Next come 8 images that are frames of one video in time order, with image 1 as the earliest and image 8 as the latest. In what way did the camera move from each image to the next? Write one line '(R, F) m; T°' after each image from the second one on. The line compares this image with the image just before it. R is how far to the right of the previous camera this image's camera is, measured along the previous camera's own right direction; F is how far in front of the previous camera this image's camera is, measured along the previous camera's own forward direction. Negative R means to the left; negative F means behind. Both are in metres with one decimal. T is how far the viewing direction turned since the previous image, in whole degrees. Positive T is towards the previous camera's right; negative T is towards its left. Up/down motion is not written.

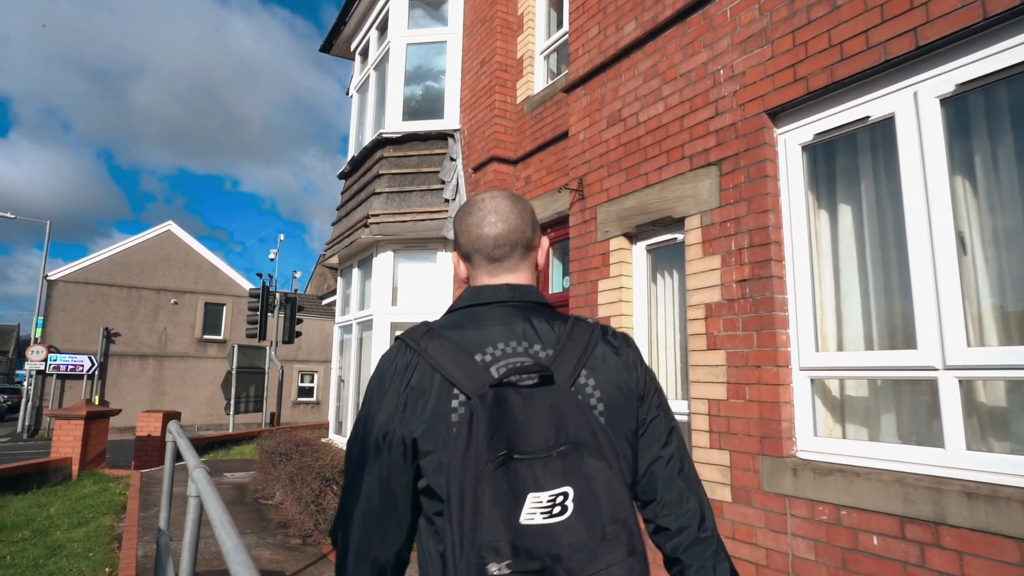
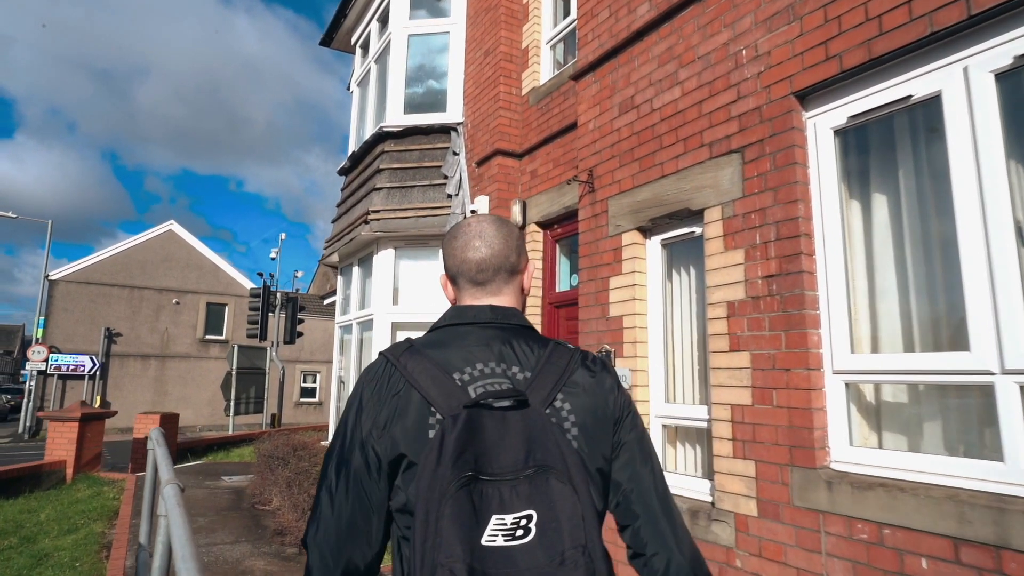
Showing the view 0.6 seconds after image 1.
(0.0, +0.3) m; 0°
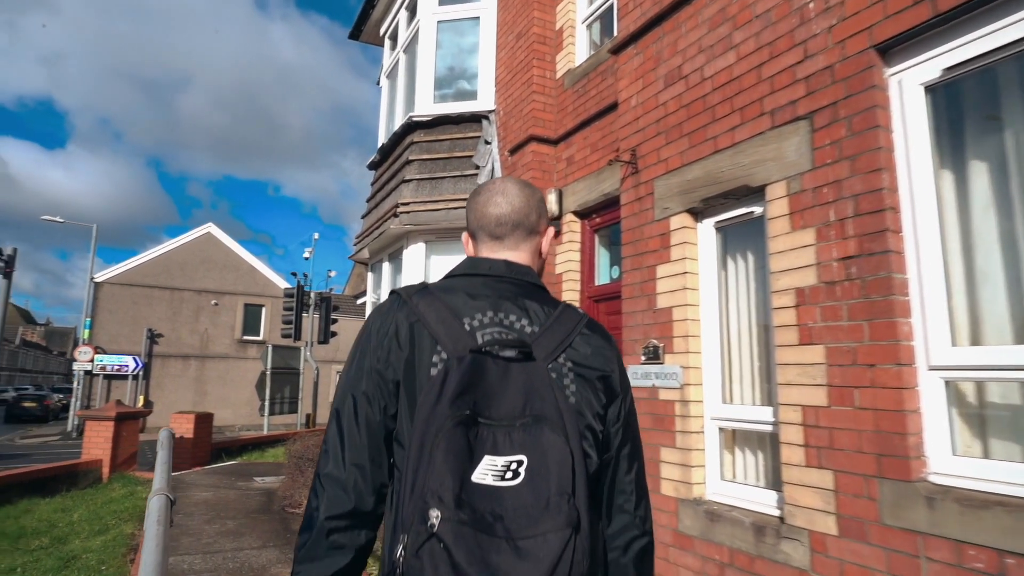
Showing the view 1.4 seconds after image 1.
(0.0, +0.4) m; -3°
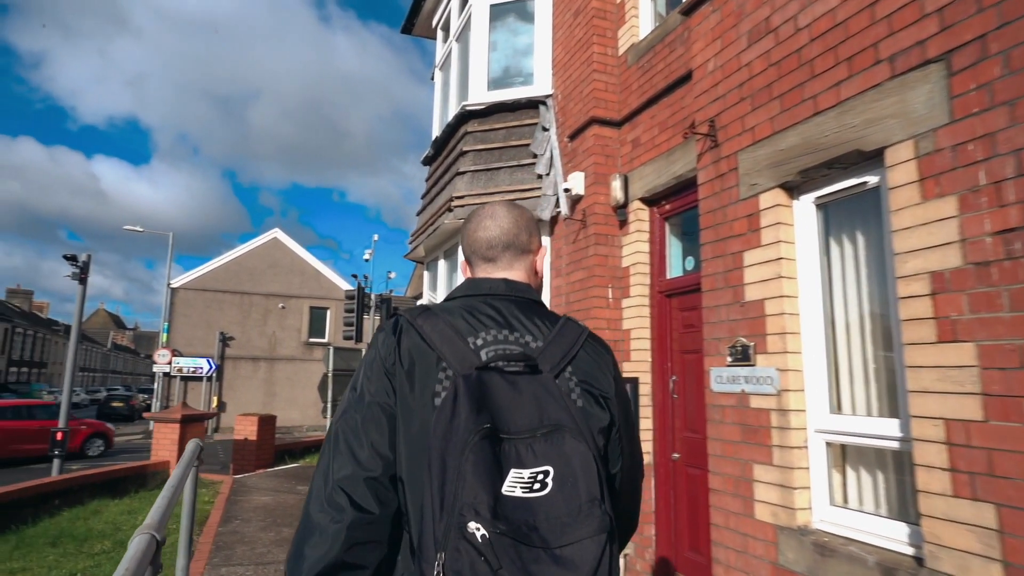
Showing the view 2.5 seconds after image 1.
(0.0, +0.5) m; -6°
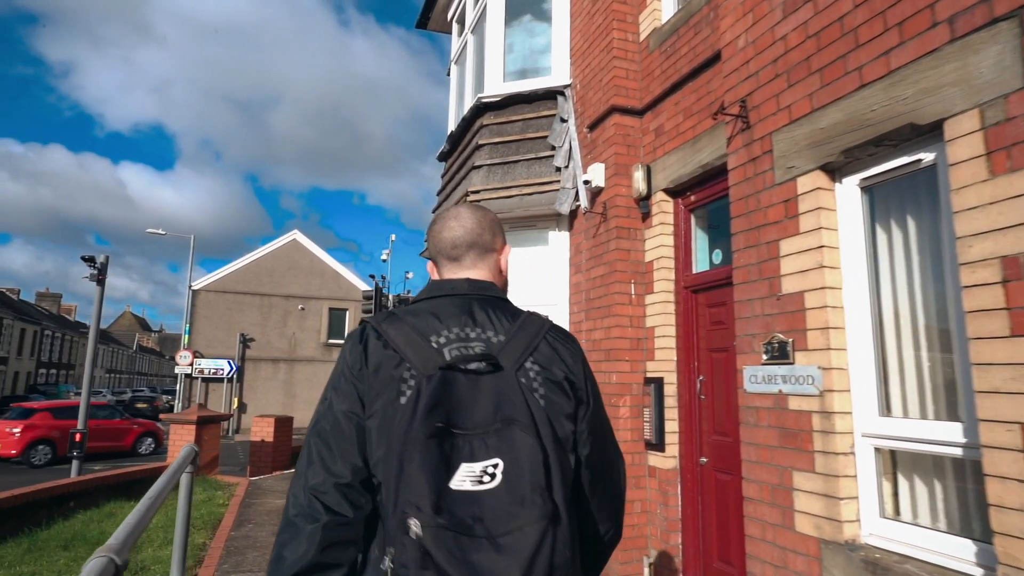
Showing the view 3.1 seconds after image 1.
(0.0, +0.2) m; -2°
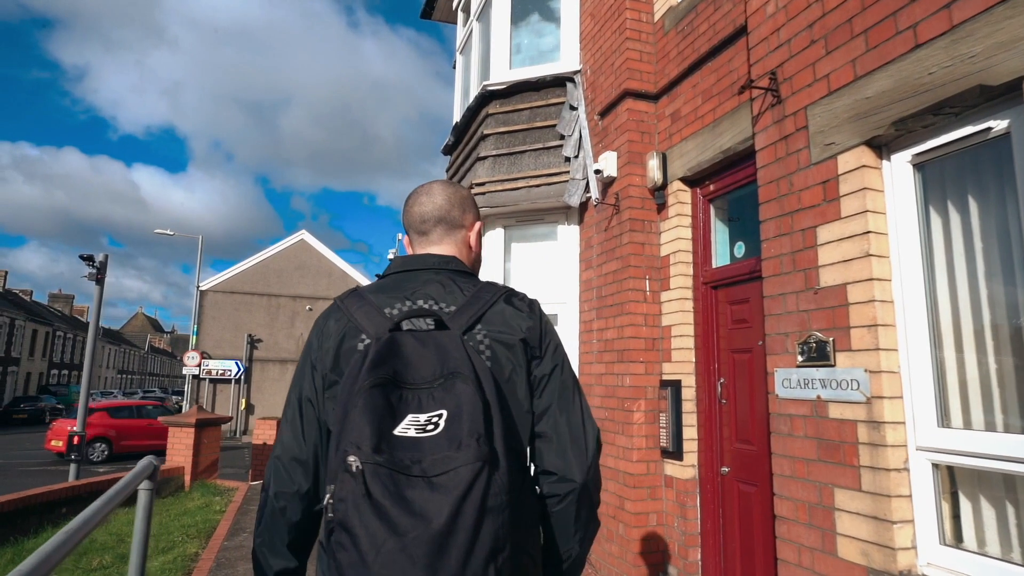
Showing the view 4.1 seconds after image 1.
(0.0, +0.4) m; -1°
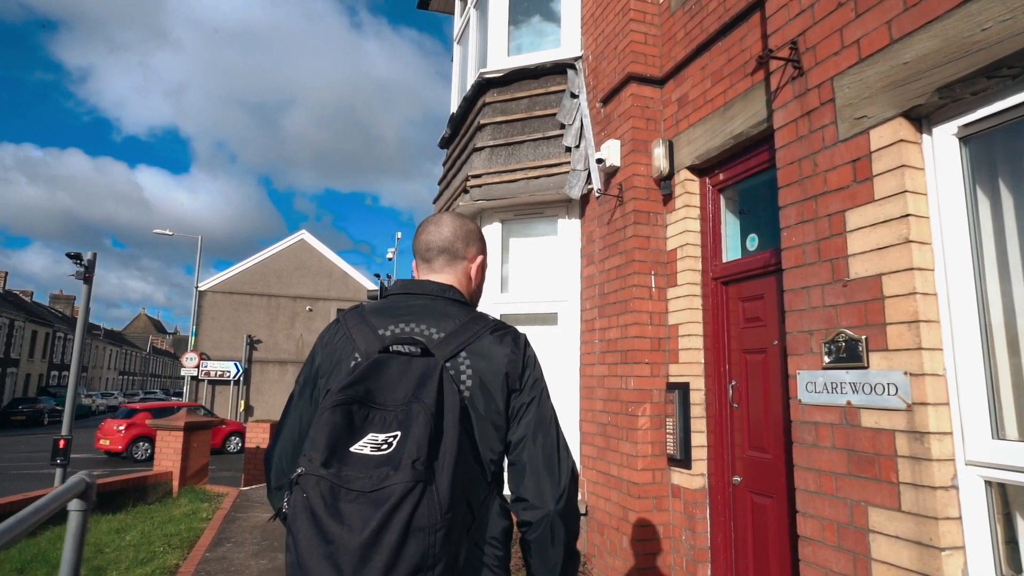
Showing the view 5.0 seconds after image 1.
(+0.1, +0.3) m; 0°
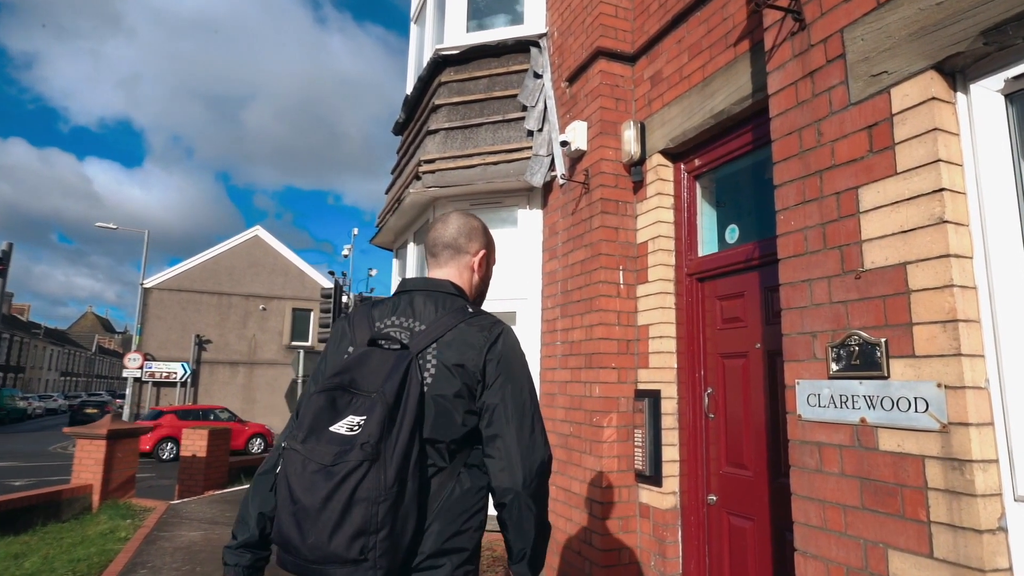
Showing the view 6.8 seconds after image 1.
(+0.1, +0.5) m; +3°
